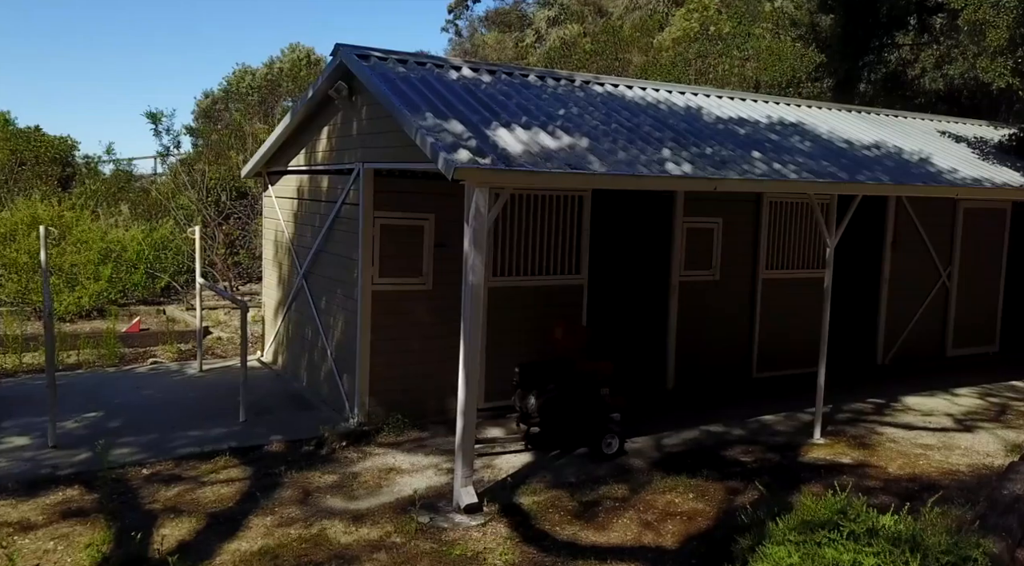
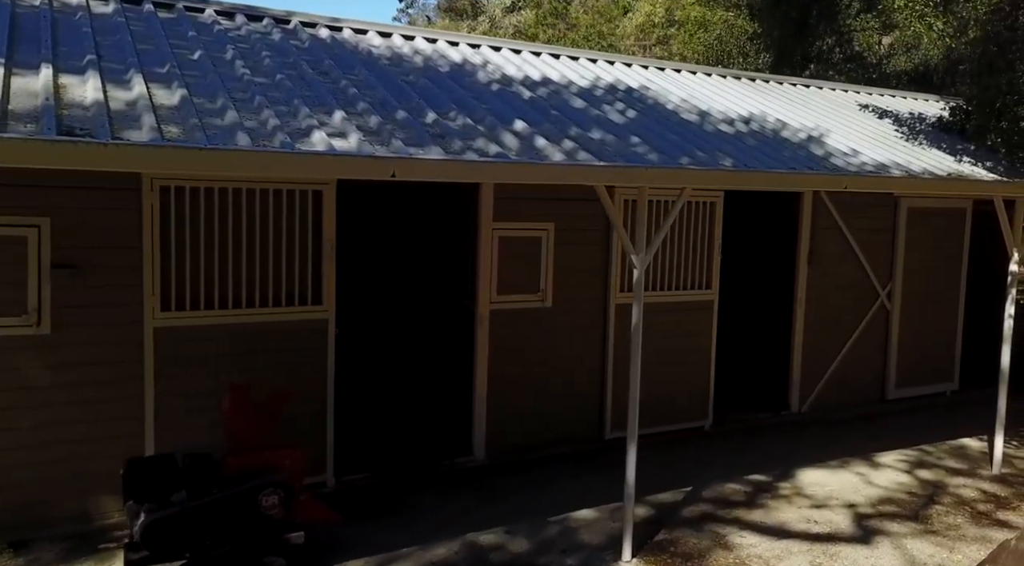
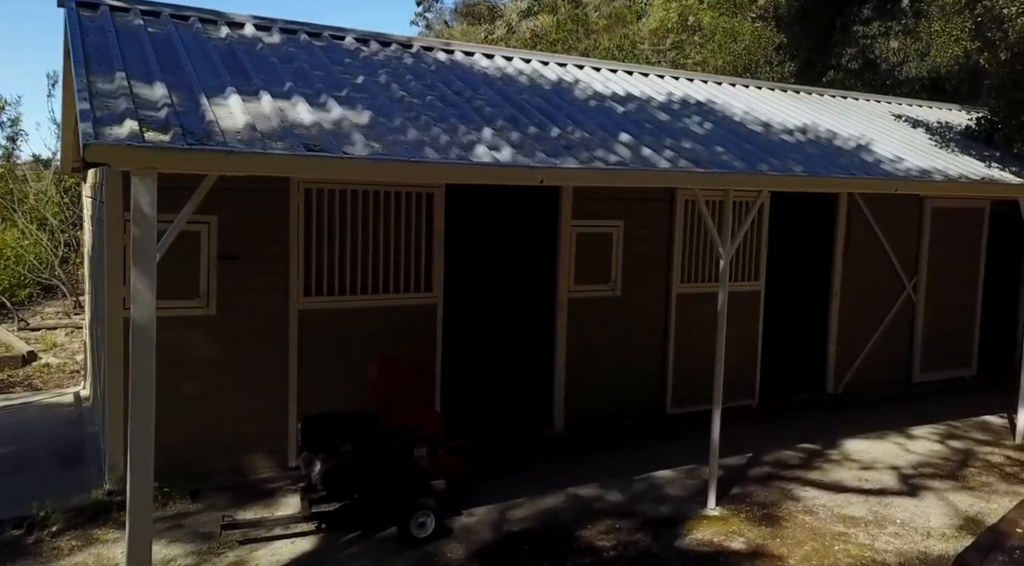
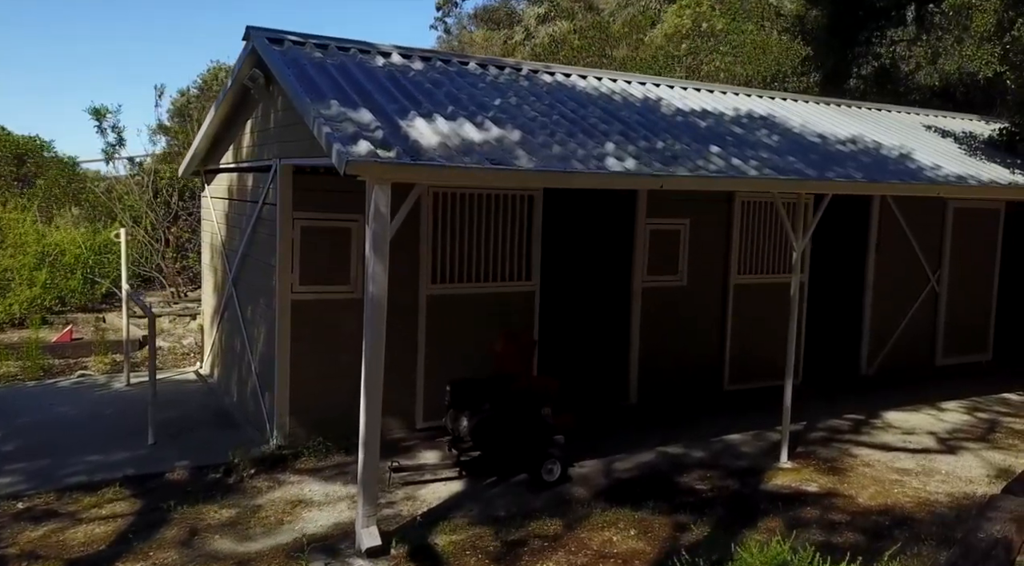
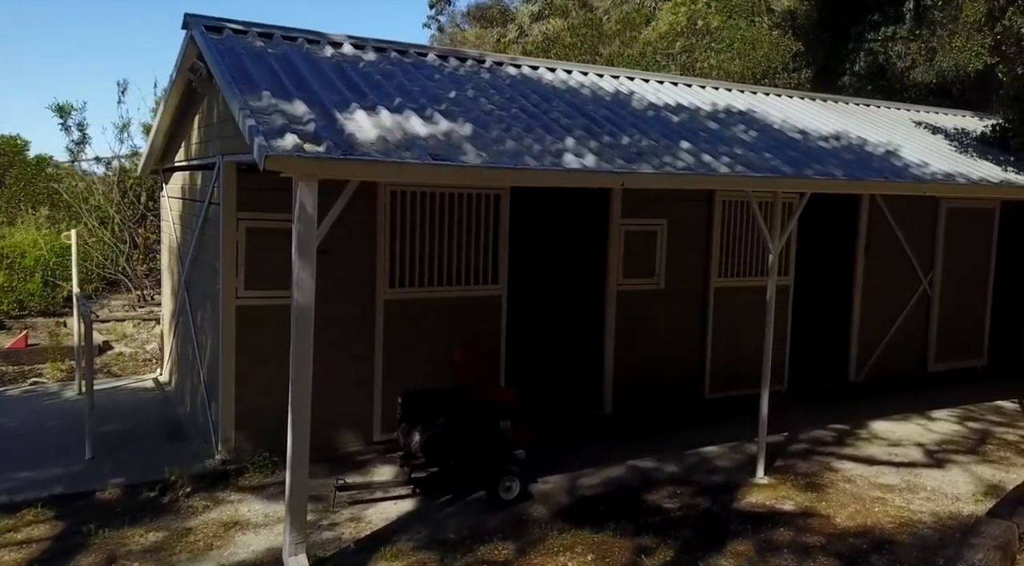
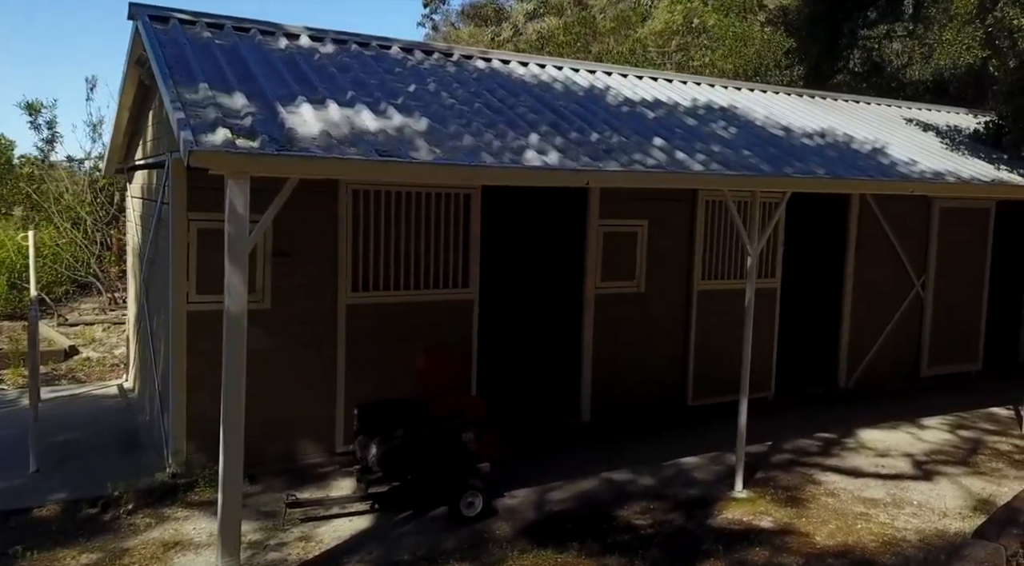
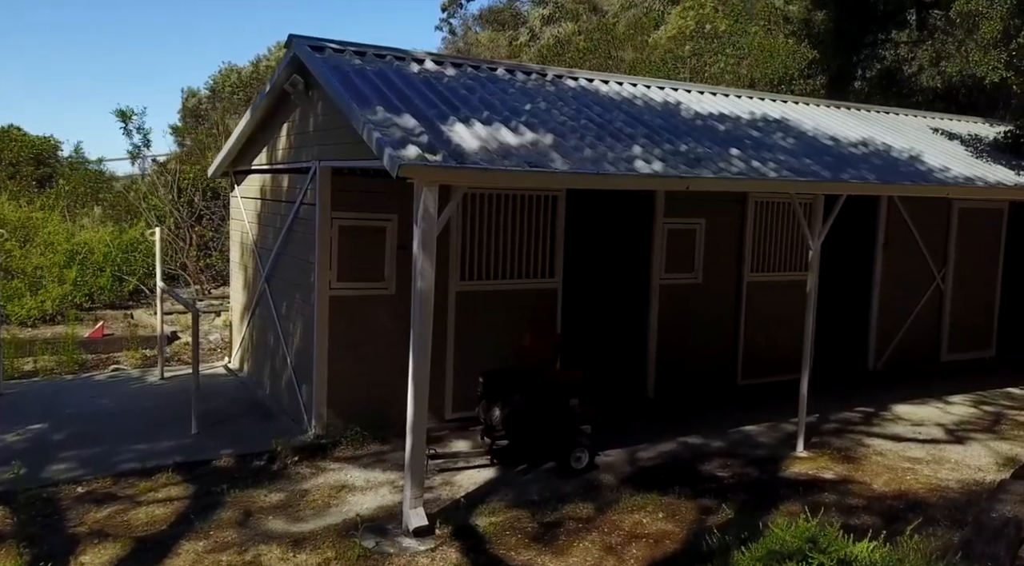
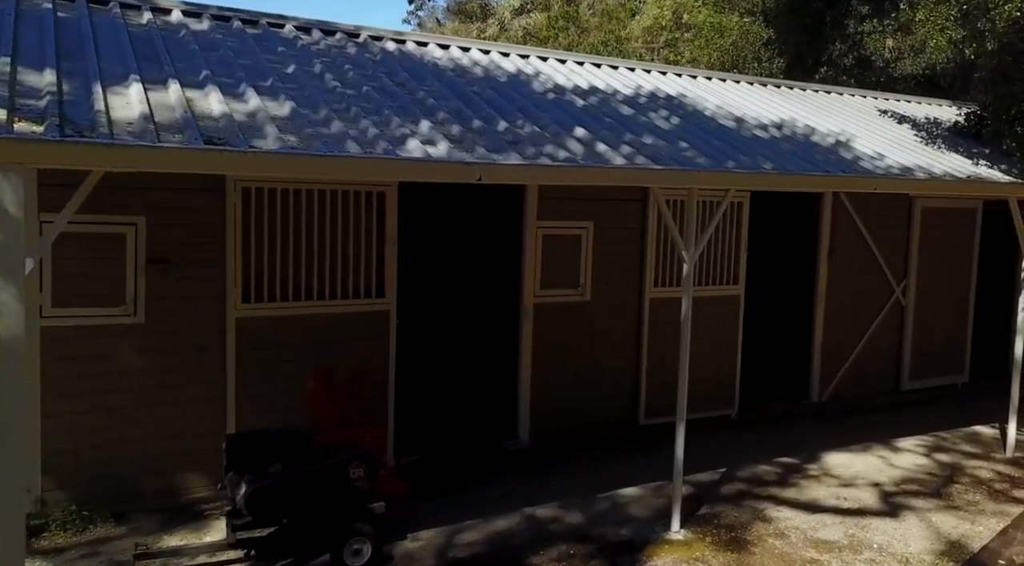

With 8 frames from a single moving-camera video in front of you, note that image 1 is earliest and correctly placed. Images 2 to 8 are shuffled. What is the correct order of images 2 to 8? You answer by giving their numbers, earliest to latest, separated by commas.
7, 4, 5, 6, 3, 8, 2
